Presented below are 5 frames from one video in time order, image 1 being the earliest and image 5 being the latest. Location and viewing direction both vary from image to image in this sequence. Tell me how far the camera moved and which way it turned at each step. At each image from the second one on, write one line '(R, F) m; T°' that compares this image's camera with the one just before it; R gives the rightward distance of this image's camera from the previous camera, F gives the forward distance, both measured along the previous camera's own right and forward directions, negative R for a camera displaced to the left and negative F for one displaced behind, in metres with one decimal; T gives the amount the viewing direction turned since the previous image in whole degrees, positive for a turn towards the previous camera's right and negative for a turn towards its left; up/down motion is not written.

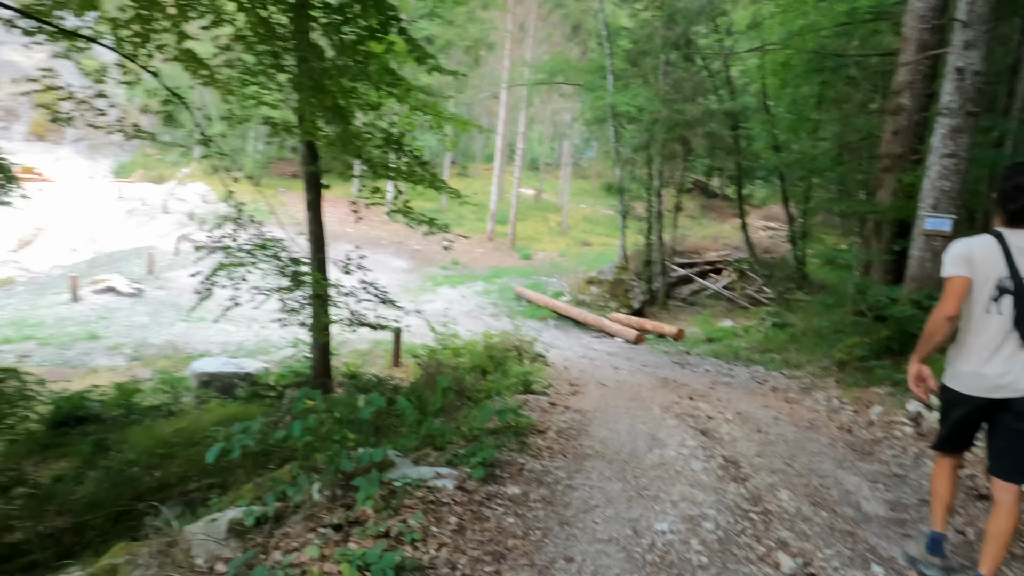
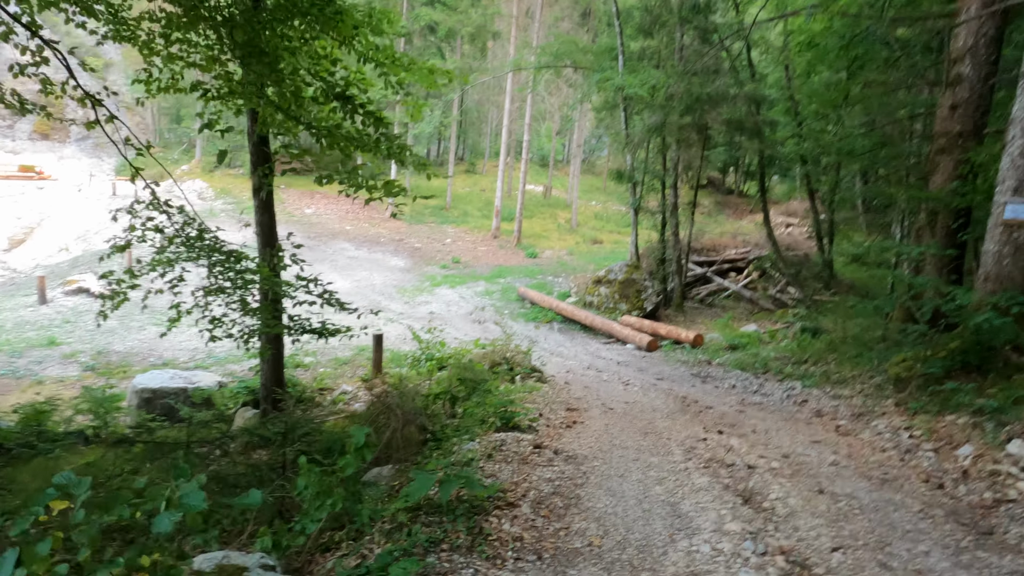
(+0.2, +1.3) m; -1°
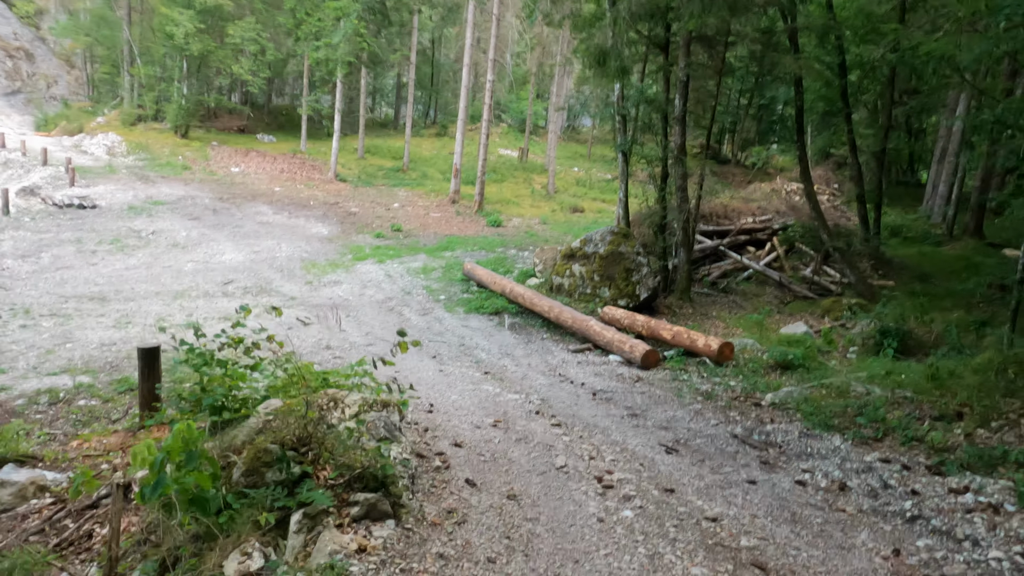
(+0.8, +4.5) m; +1°
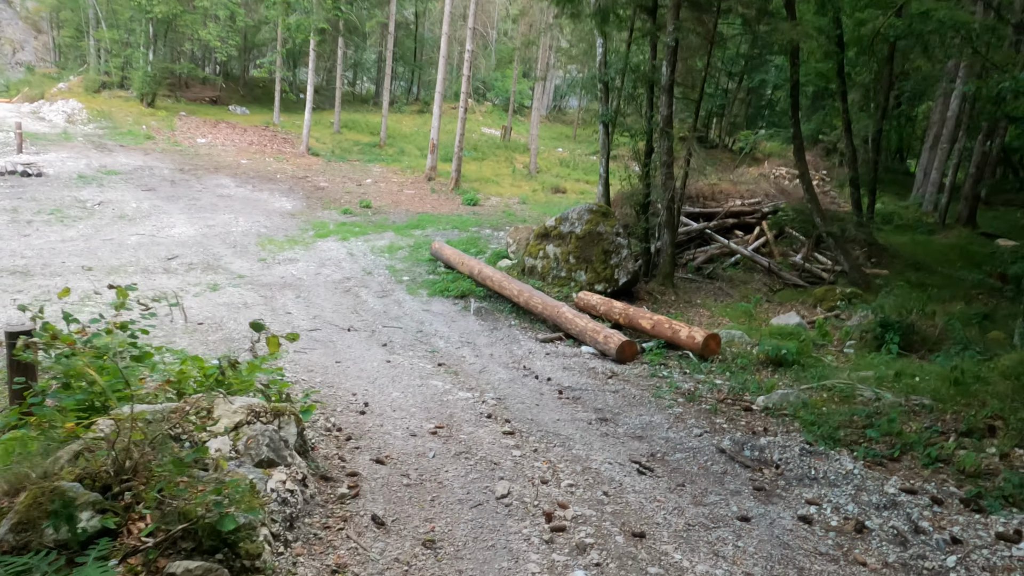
(+0.2, +0.9) m; +1°
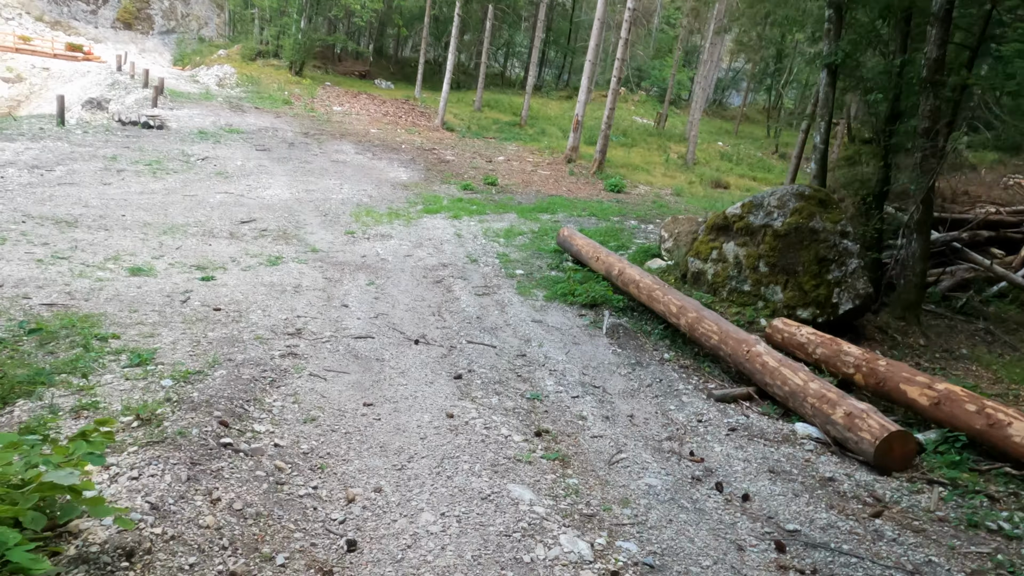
(-0.2, +2.8) m; -11°
